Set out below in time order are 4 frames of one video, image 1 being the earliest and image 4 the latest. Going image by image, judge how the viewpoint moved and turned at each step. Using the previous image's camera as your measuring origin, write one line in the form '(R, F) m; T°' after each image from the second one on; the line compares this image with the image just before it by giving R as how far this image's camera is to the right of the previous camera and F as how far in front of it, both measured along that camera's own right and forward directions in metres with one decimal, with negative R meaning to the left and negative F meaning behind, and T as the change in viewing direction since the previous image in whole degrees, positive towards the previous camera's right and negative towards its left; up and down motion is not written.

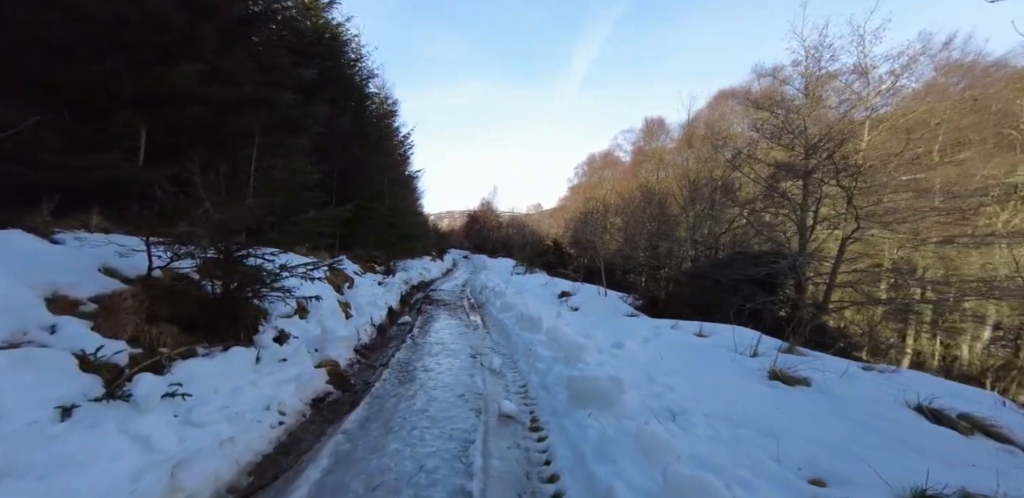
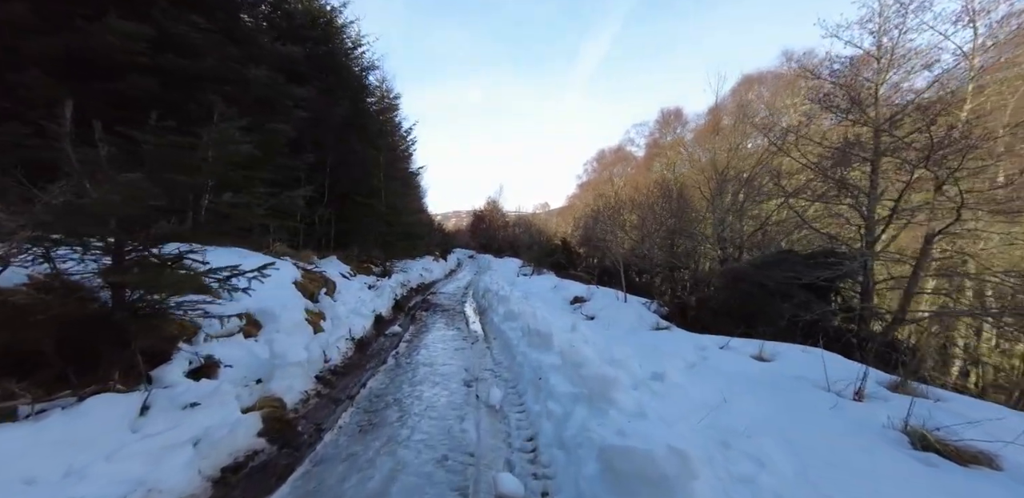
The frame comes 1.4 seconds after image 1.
(0.0, +1.4) m; -1°
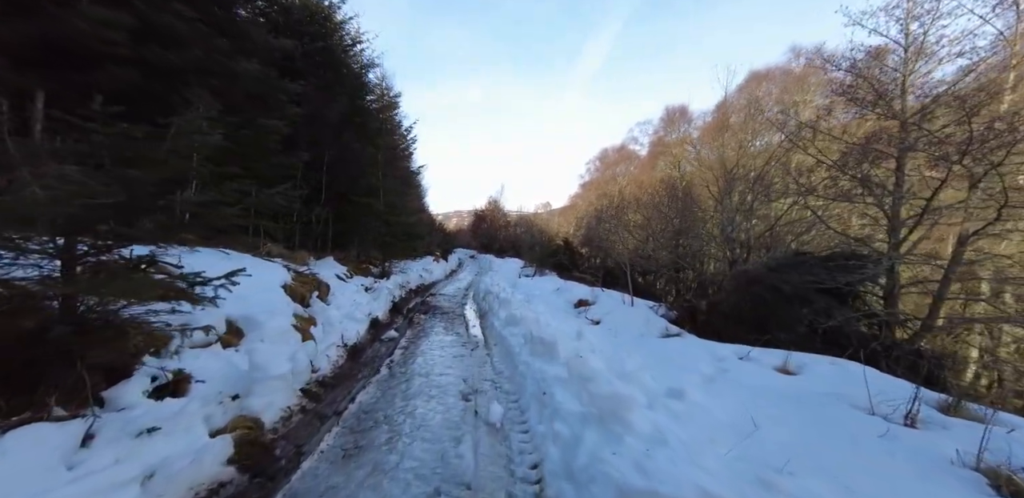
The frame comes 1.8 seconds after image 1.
(0.0, +0.4) m; 0°
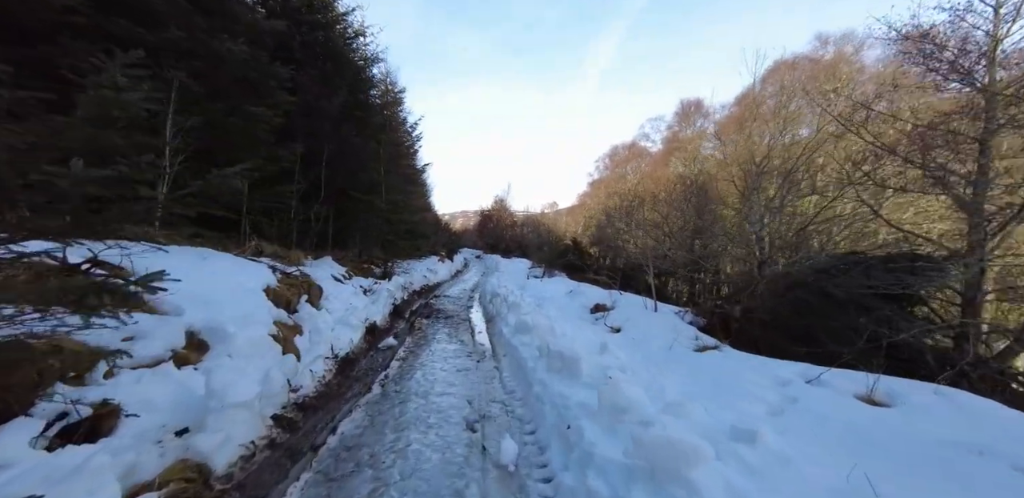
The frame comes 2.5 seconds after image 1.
(-0.1, +0.9) m; -1°
